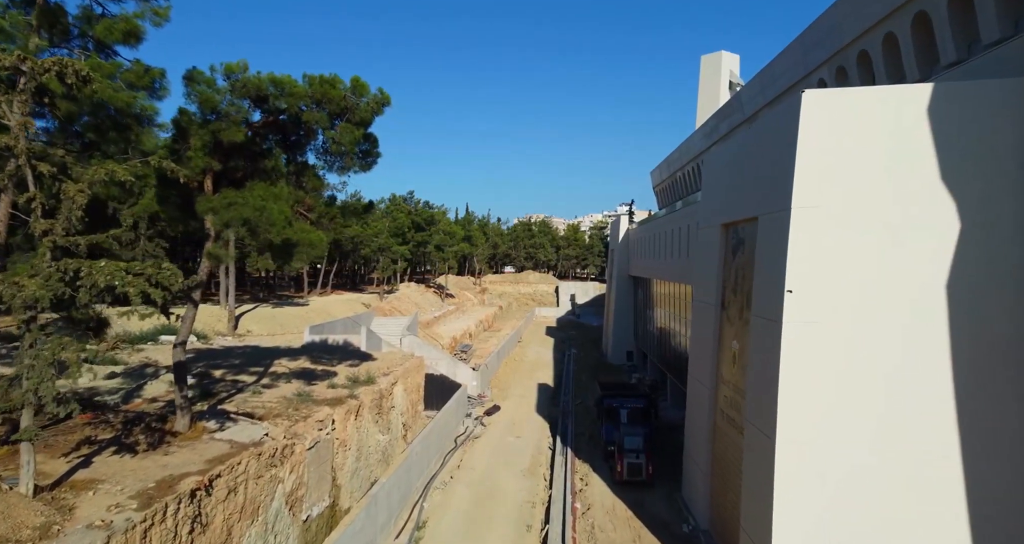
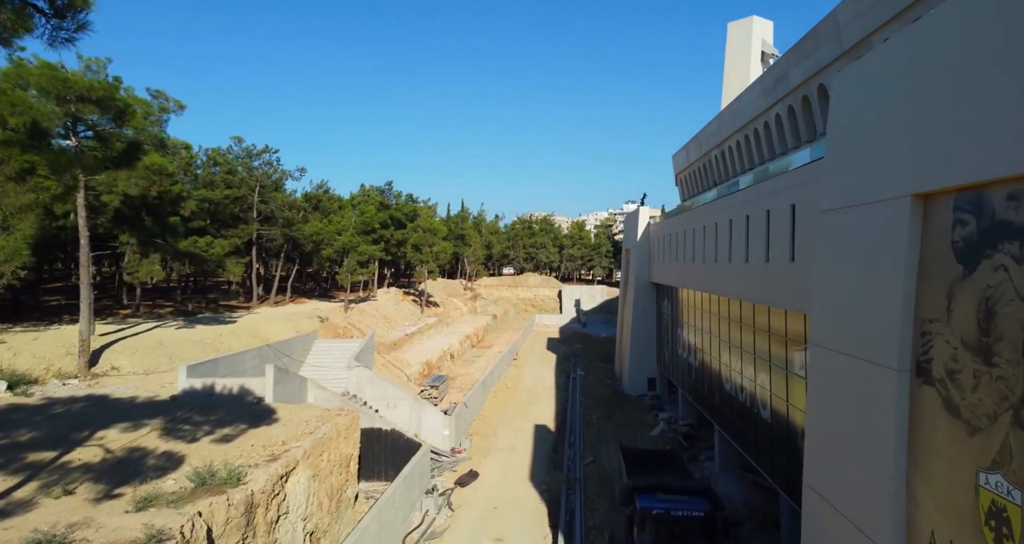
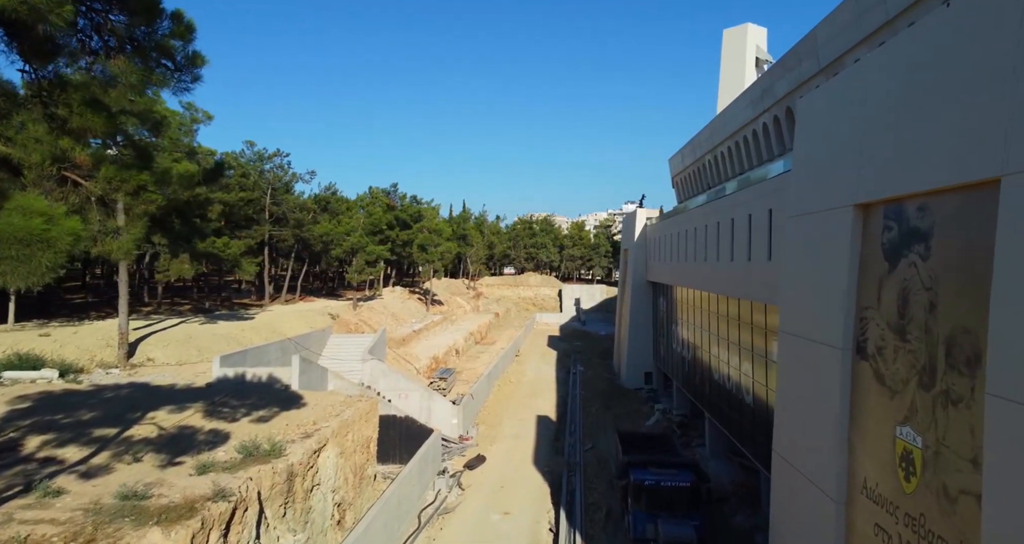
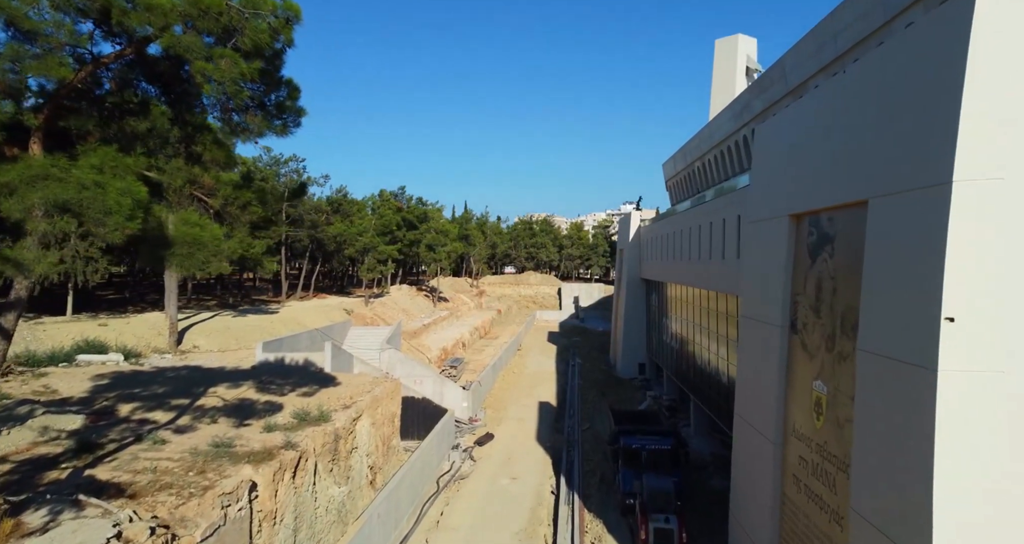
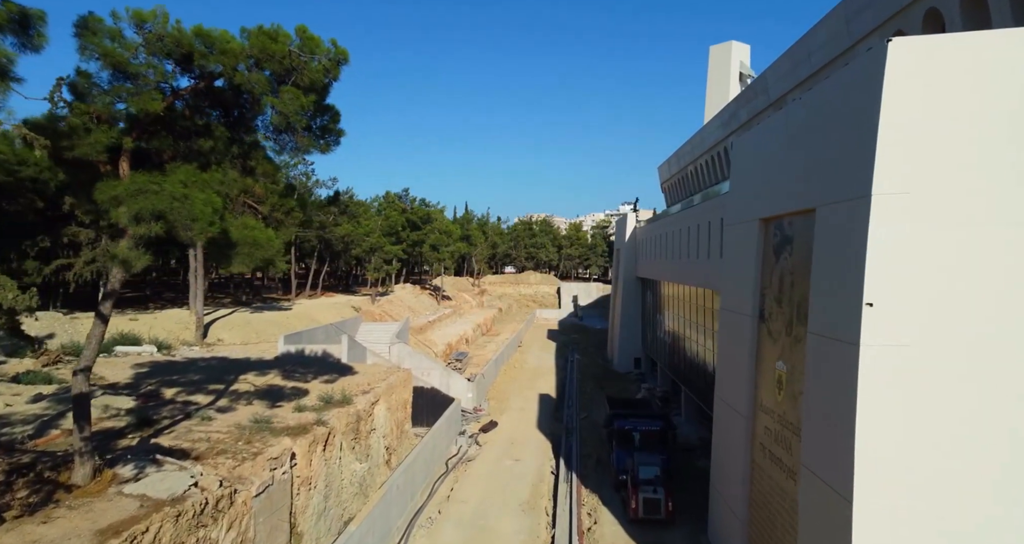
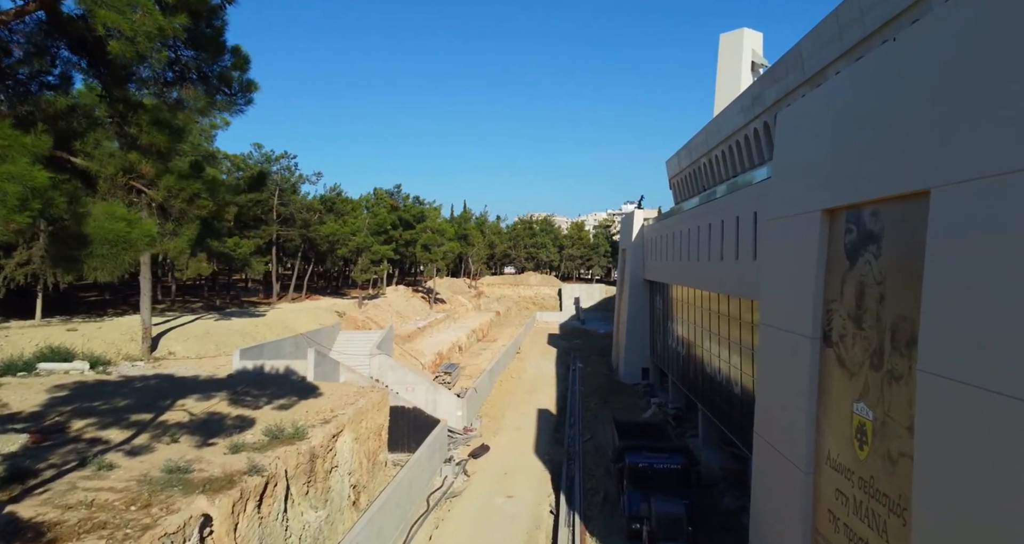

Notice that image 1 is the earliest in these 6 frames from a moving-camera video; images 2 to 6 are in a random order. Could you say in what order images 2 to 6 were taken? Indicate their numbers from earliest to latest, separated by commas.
5, 4, 6, 3, 2
